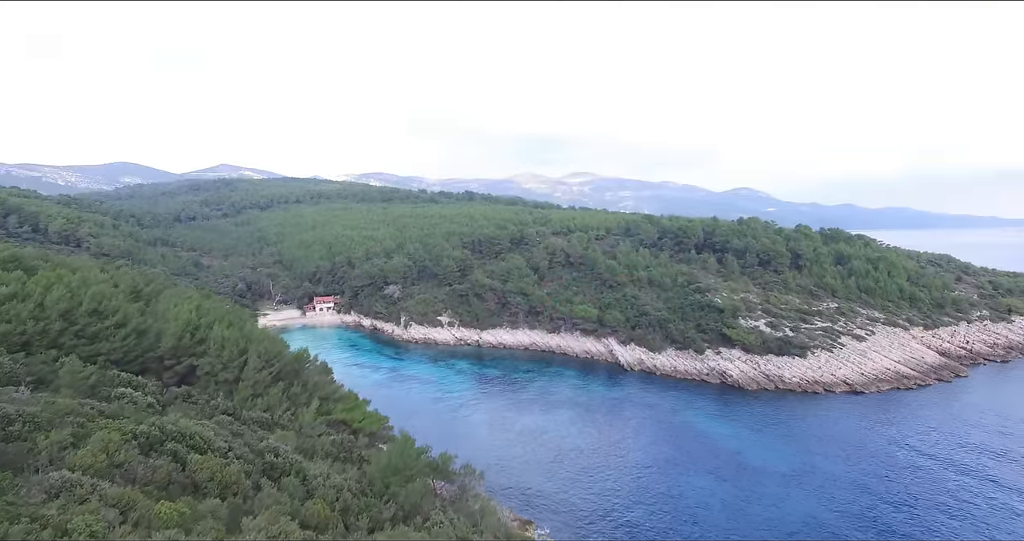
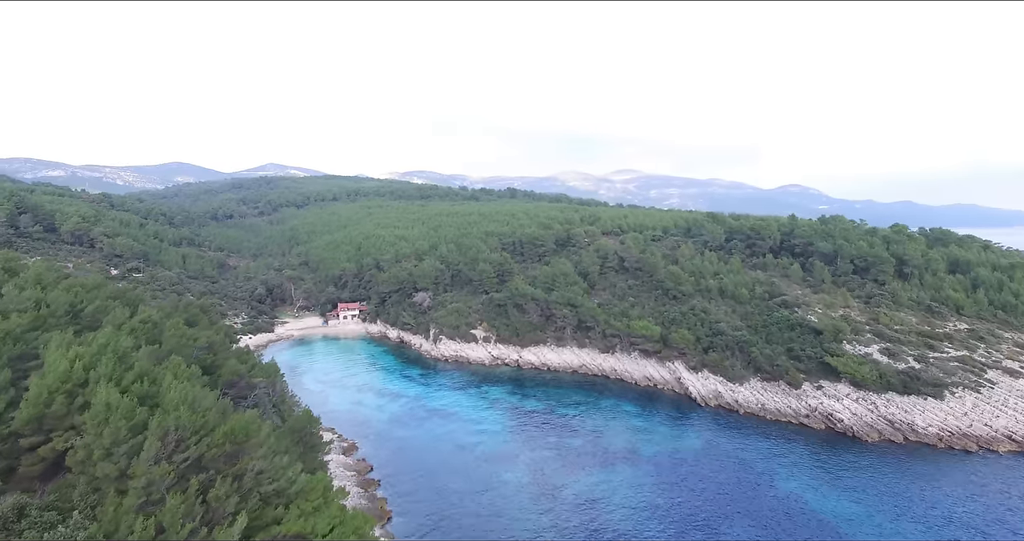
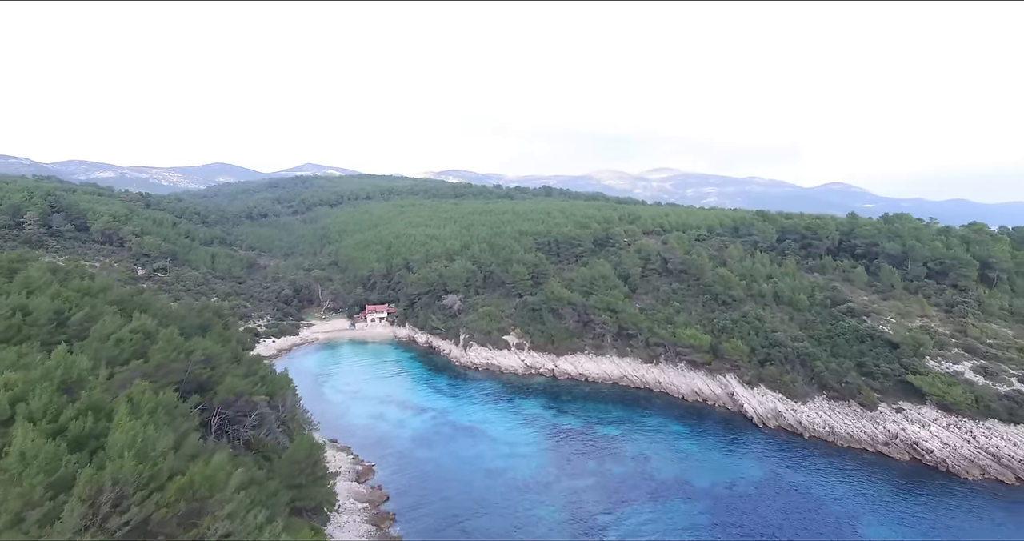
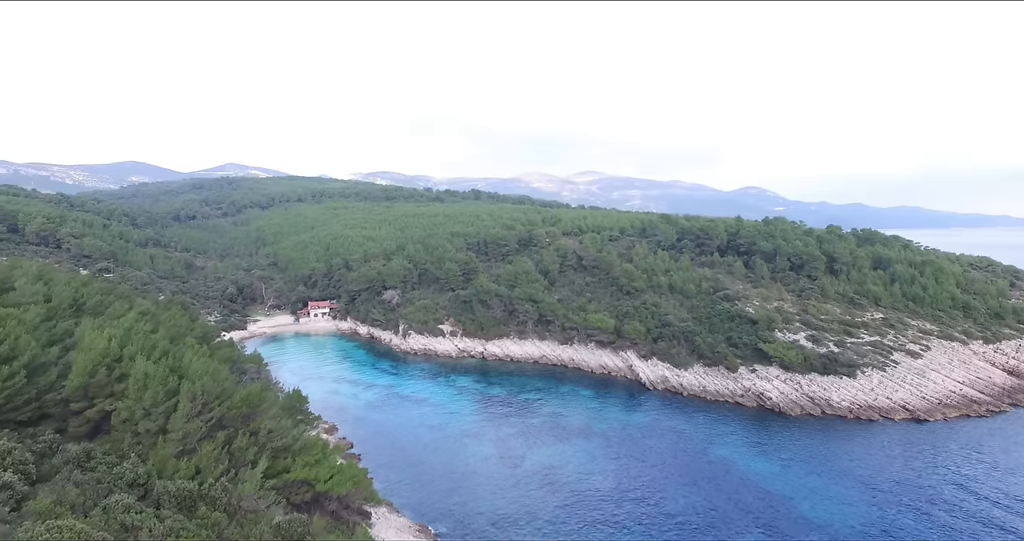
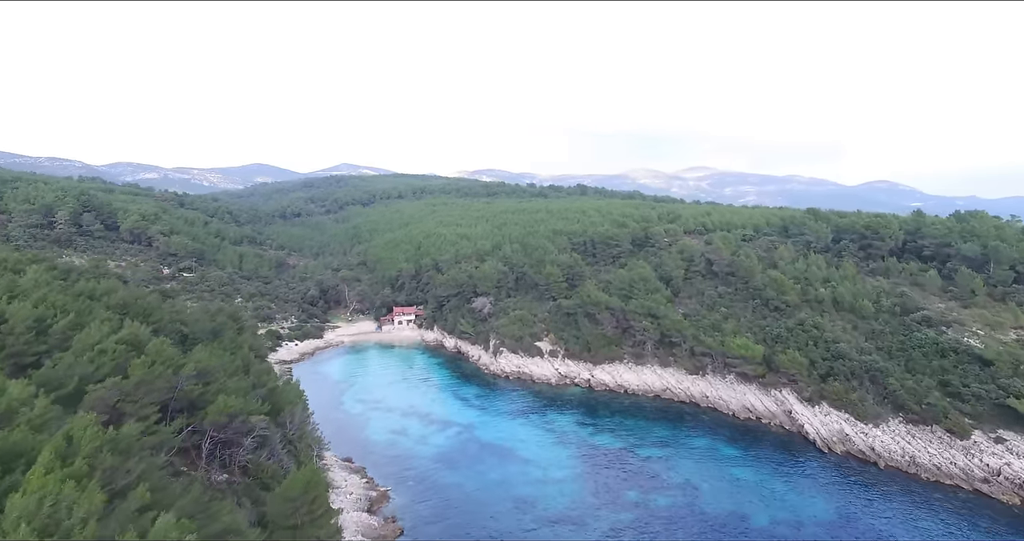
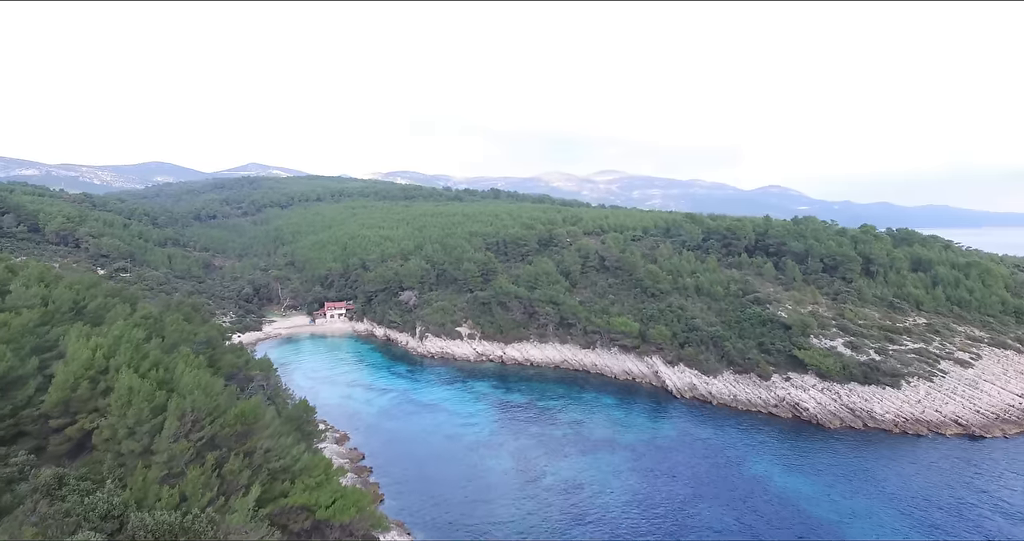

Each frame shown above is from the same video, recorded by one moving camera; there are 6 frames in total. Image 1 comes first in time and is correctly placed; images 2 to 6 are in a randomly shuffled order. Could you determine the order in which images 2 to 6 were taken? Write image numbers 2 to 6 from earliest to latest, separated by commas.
4, 6, 2, 3, 5
